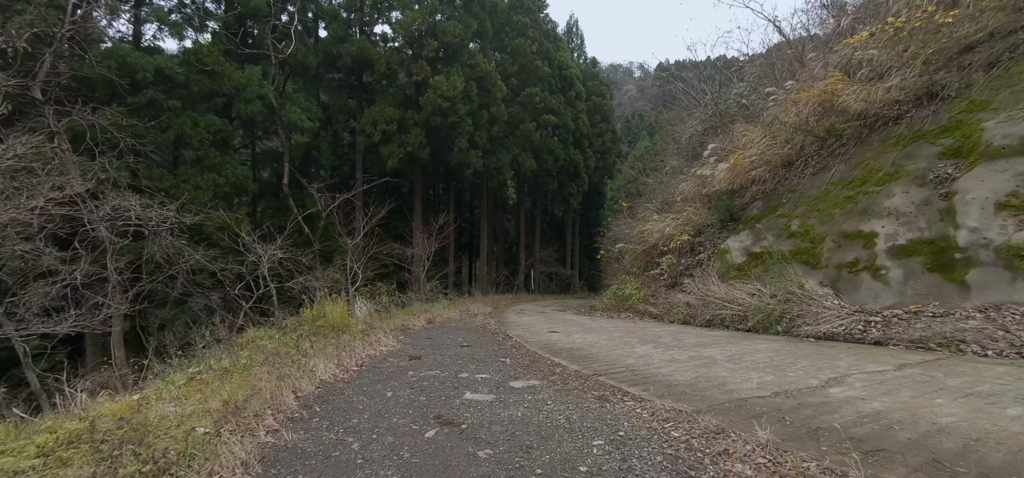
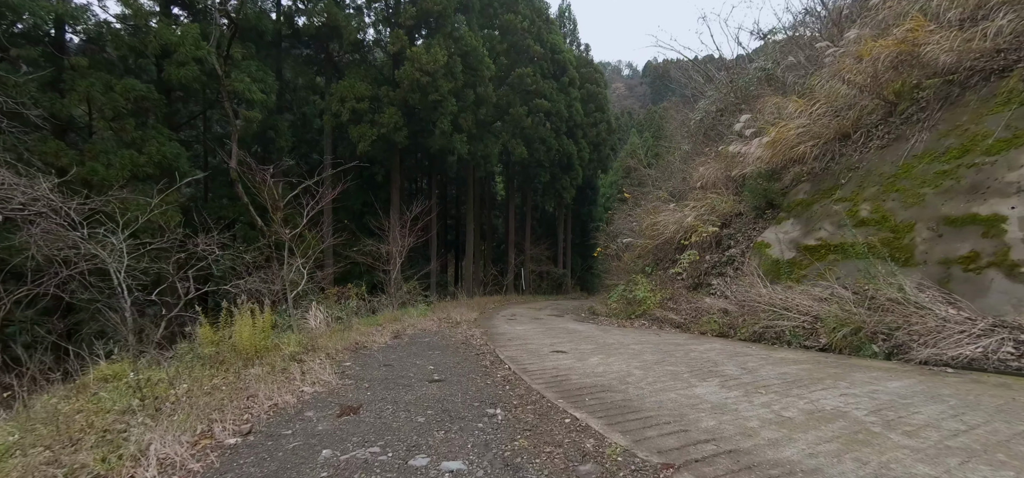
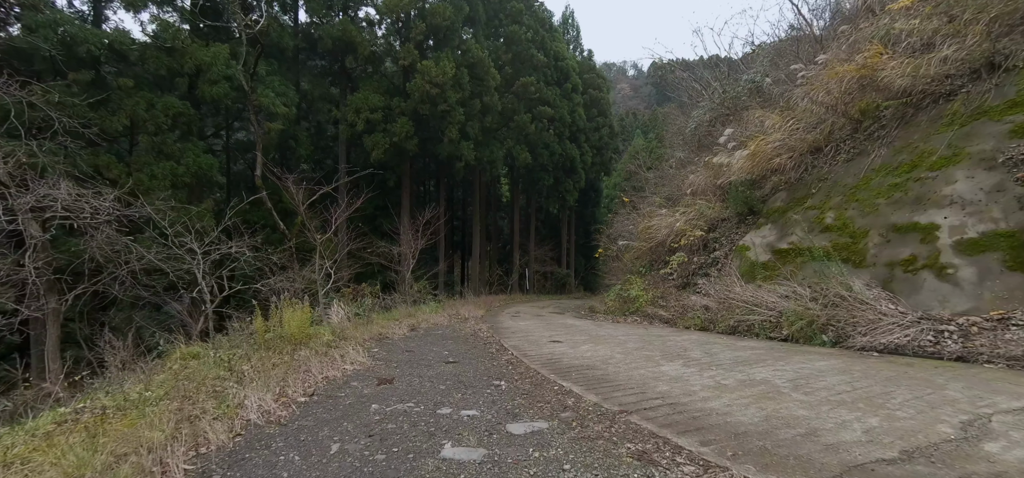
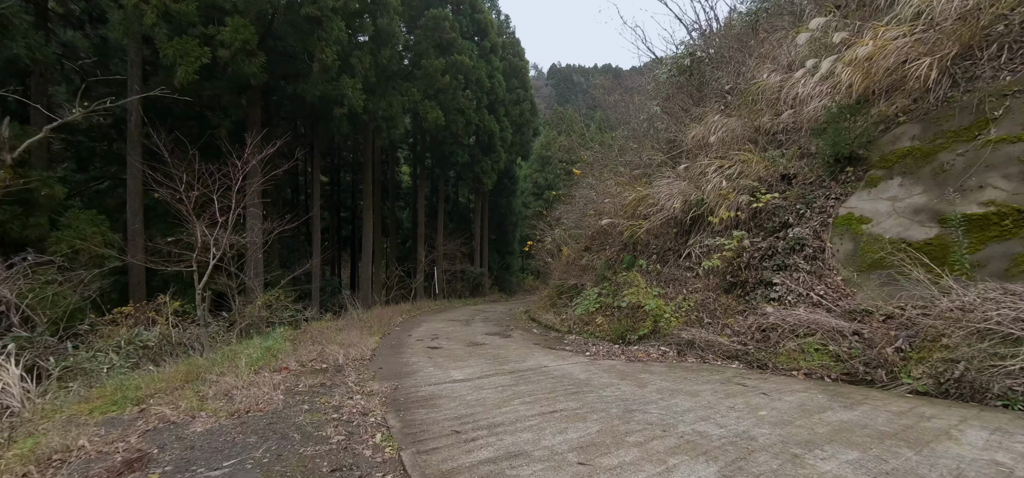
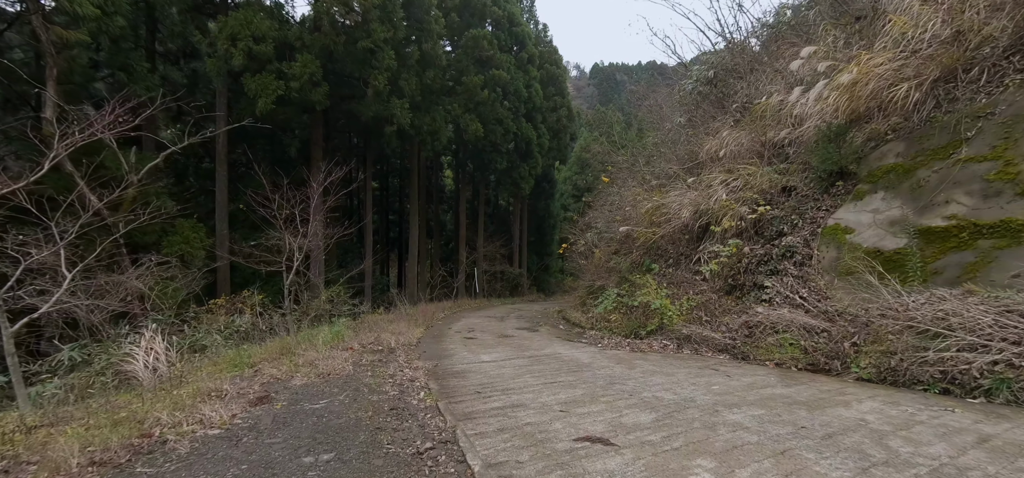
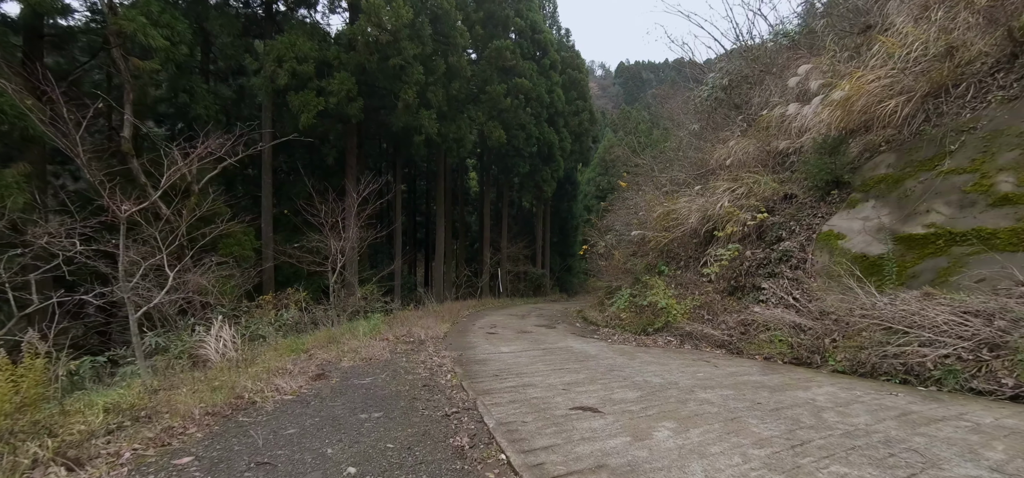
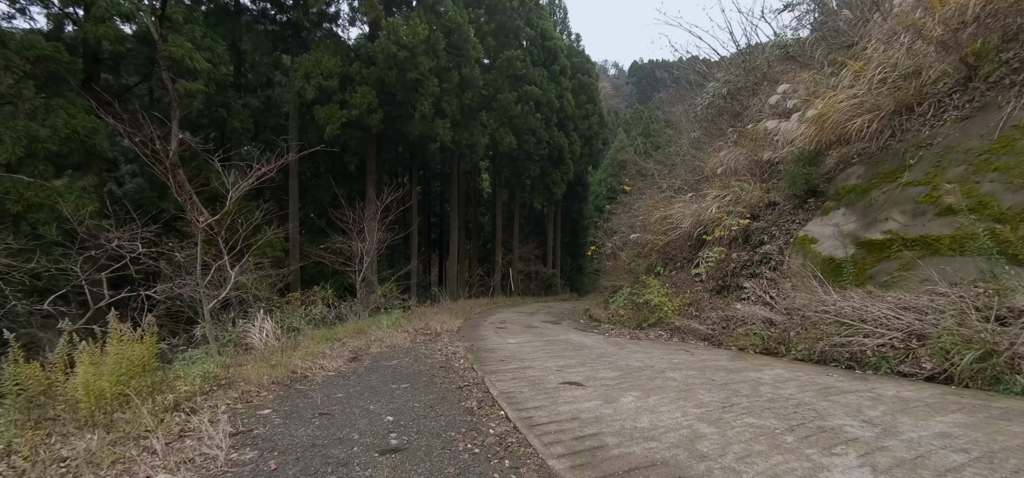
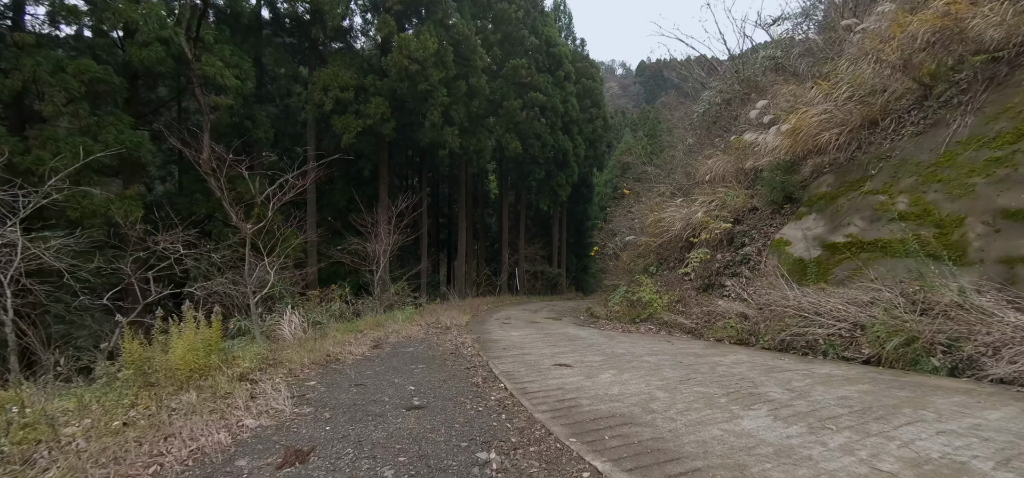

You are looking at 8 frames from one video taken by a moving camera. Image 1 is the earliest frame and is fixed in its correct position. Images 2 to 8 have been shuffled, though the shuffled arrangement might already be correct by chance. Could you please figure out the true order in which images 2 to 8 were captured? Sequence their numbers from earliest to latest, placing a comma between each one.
3, 2, 8, 7, 6, 5, 4
